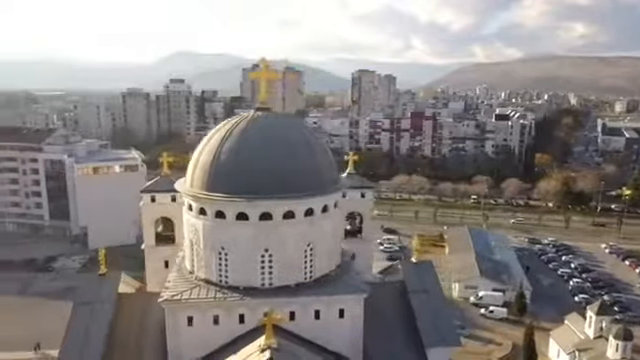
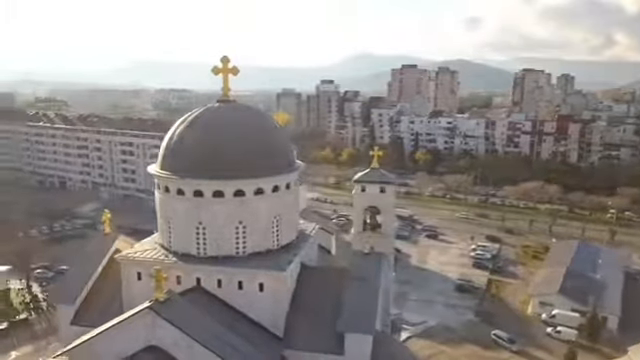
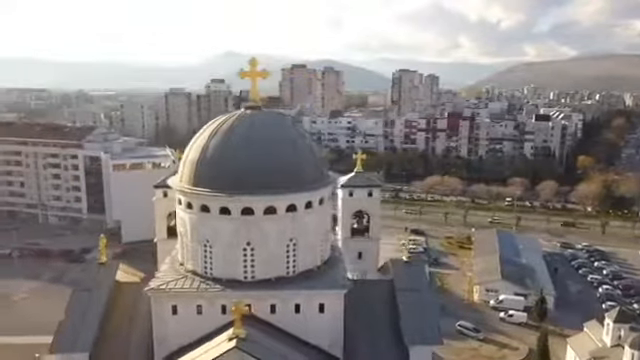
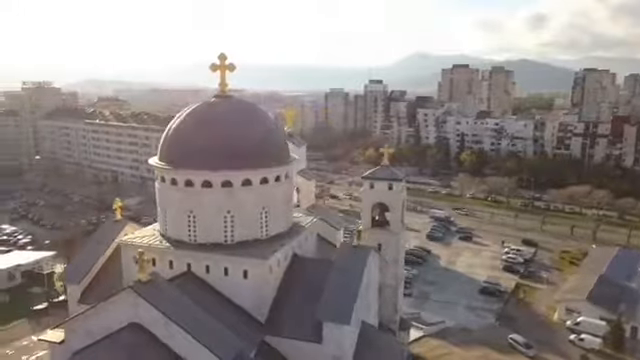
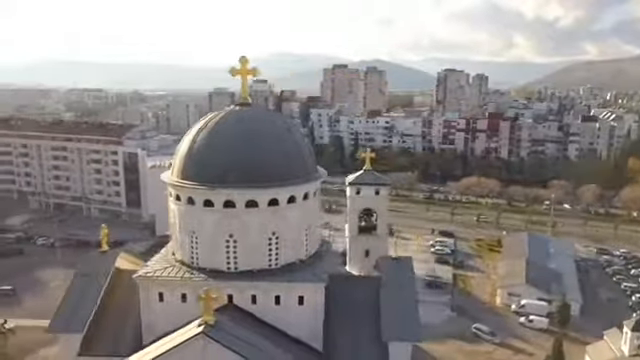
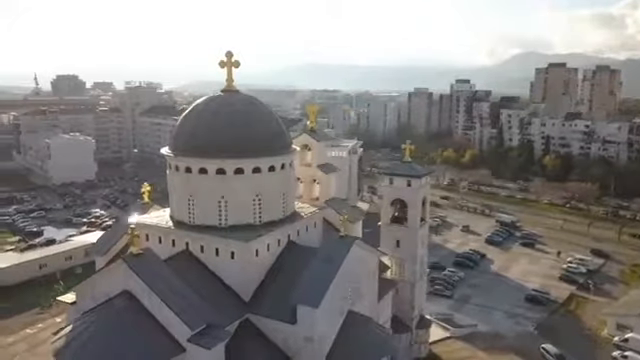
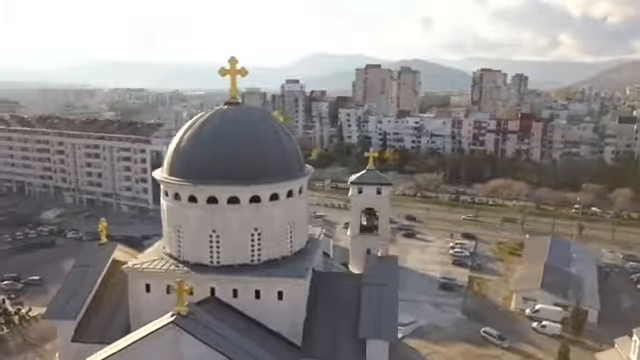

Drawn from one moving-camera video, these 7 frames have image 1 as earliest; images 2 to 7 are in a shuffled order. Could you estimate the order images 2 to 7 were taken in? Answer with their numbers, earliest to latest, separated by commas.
3, 5, 7, 2, 4, 6
